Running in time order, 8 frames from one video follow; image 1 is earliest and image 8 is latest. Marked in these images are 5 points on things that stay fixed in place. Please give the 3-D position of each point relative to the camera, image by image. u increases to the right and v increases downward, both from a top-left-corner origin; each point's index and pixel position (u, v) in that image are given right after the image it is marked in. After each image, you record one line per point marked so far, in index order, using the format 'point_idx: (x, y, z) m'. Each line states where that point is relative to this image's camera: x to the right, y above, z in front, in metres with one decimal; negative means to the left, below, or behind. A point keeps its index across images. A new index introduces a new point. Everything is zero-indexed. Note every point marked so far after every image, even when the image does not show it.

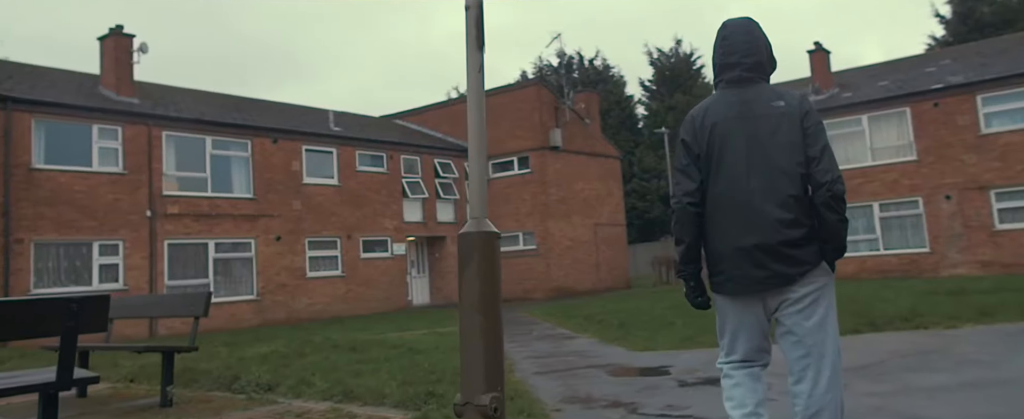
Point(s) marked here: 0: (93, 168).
0: (-9.7, +1.0, +16.7) m
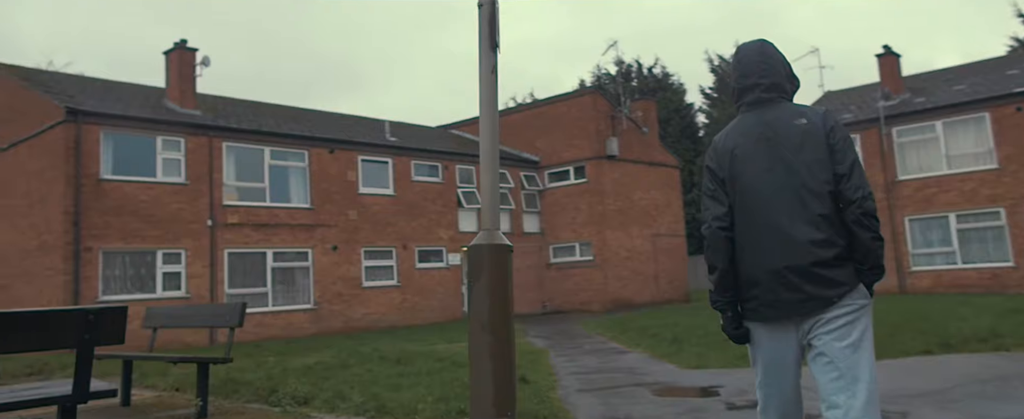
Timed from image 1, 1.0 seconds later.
0: (-8.5, +0.7, +17.2) m
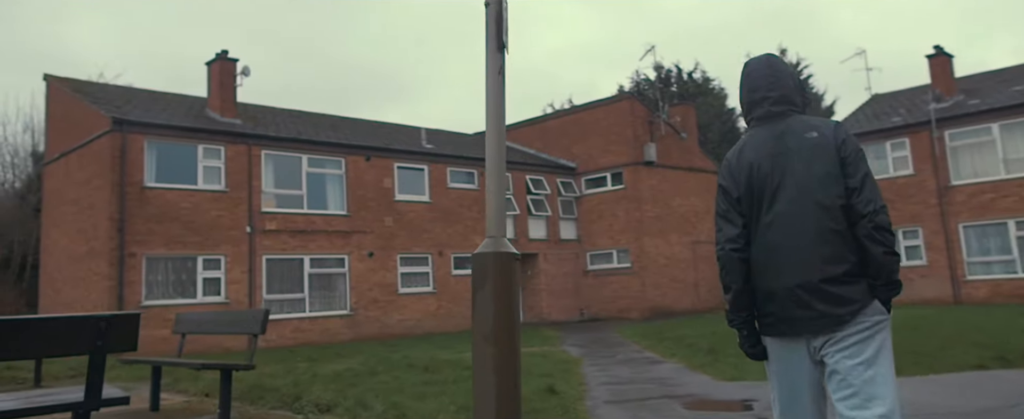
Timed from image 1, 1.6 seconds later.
0: (-7.7, +0.6, +17.5) m
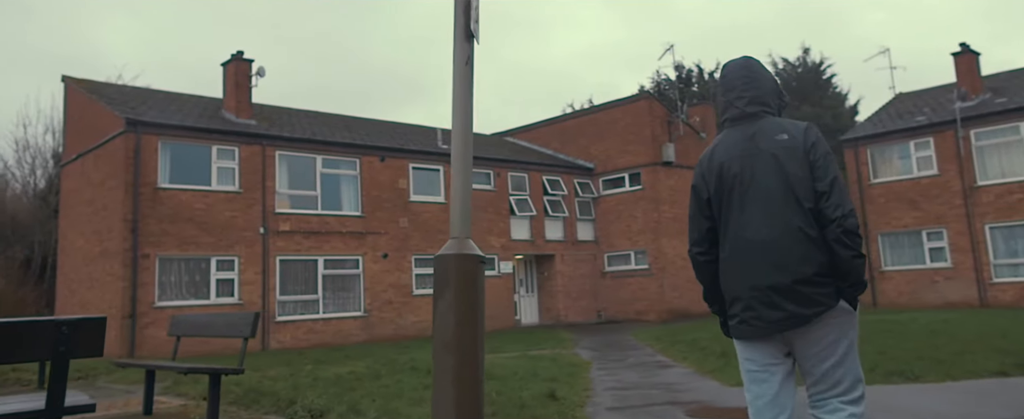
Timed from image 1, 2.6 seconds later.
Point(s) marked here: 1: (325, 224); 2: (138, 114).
0: (-7.4, +0.6, +17.6) m
1: (-5.1, -0.4, +19.4) m
2: (-8.8, +2.3, +16.9) m
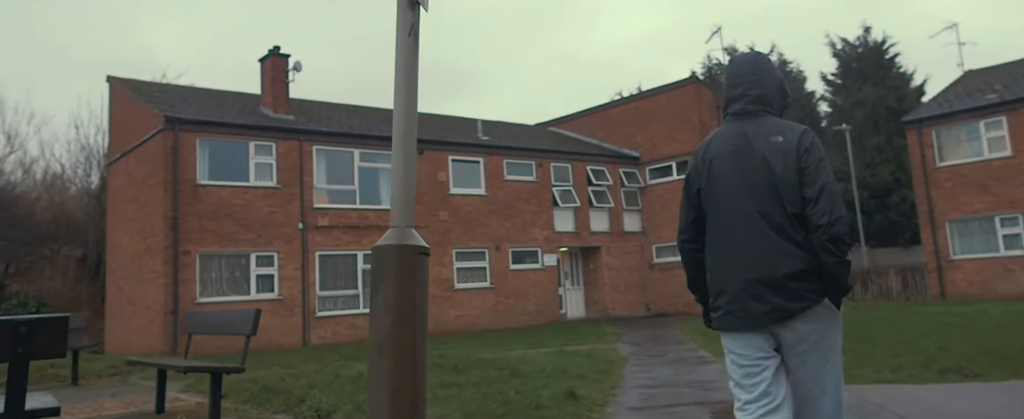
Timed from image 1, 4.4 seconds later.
0: (-6.4, +0.6, +17.6) m
1: (-4.0, -0.3, +19.3) m
2: (-8.0, +2.3, +17.0) m
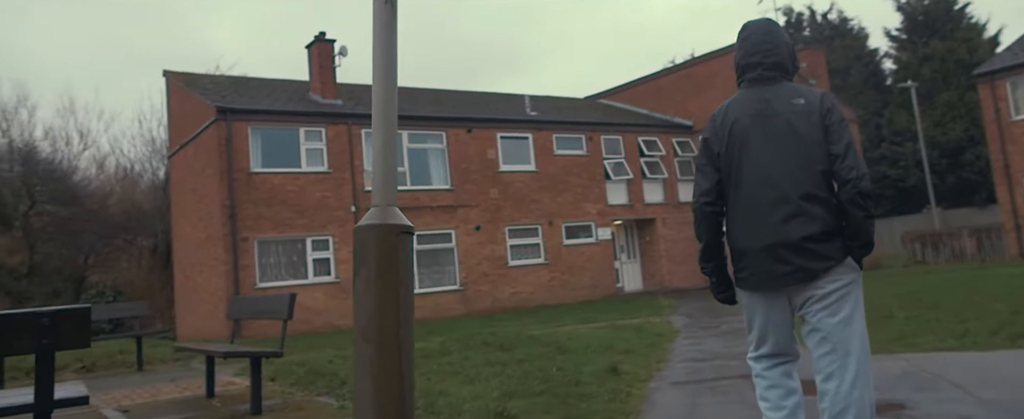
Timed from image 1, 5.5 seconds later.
0: (-5.2, +1.0, +17.9) m
1: (-2.6, +0.3, +19.4) m
2: (-6.9, +2.6, +17.4) m
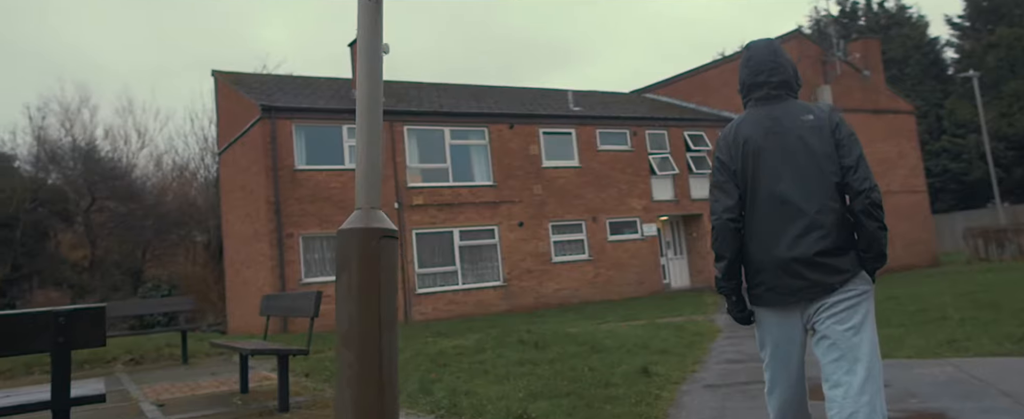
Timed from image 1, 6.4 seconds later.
0: (-4.2, +1.1, +18.1) m
1: (-1.5, +0.4, +19.5) m
2: (-5.9, +2.7, +17.7) m
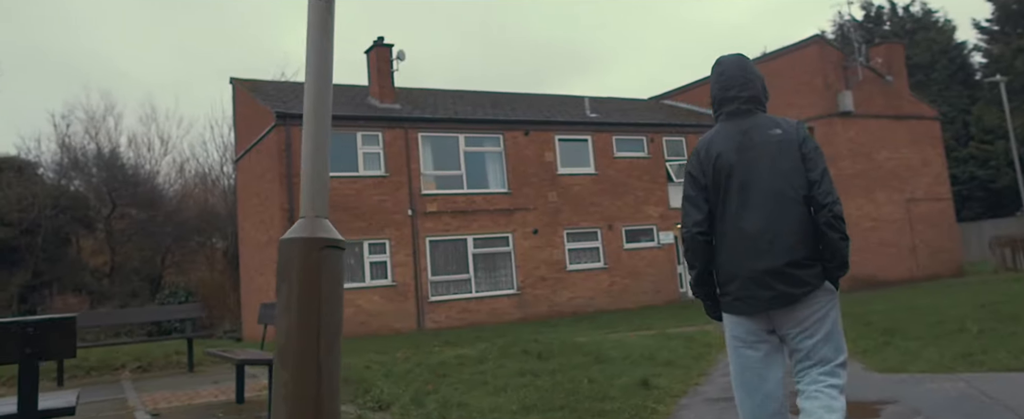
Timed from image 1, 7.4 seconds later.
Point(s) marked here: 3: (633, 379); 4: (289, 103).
0: (-3.8, +0.9, +18.1) m
1: (-1.1, +0.2, +19.4) m
2: (-5.5, +2.5, +17.8) m
3: (+1.1, -1.6, +6.6) m
4: (-5.7, +2.7, +18.3) m
